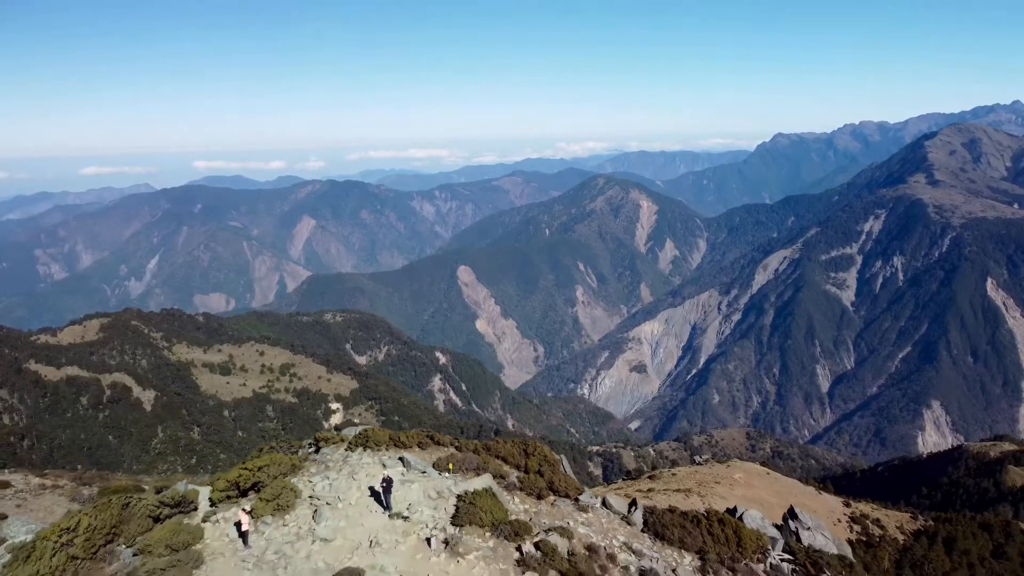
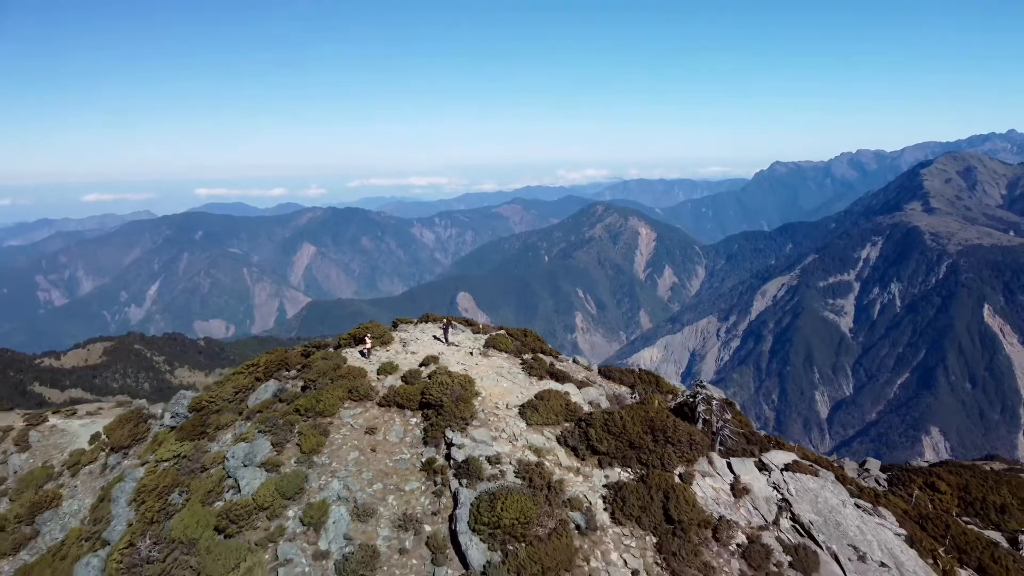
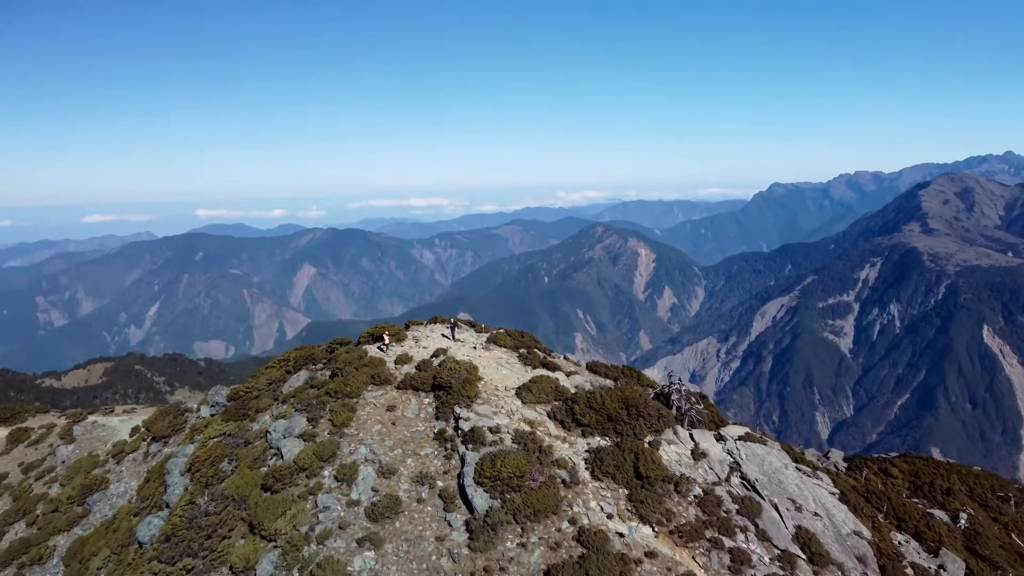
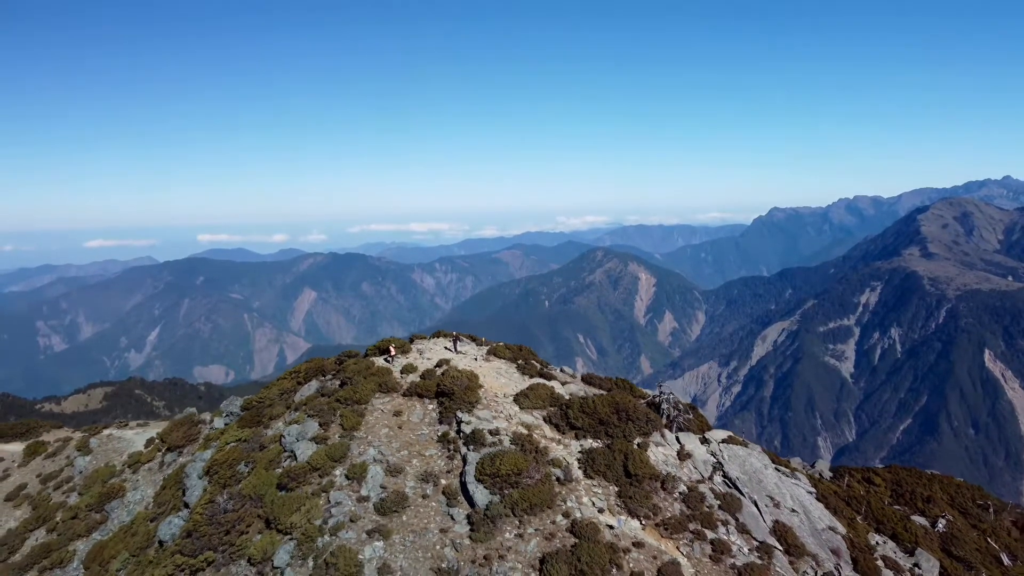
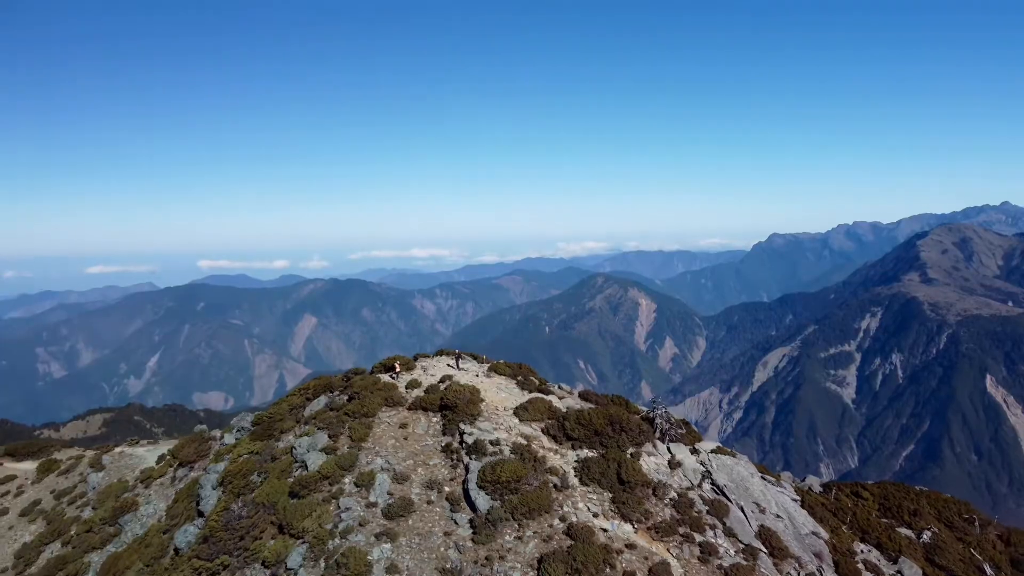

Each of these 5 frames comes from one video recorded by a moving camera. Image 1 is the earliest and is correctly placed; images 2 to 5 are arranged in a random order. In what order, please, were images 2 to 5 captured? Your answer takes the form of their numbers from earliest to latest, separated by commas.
2, 3, 4, 5
